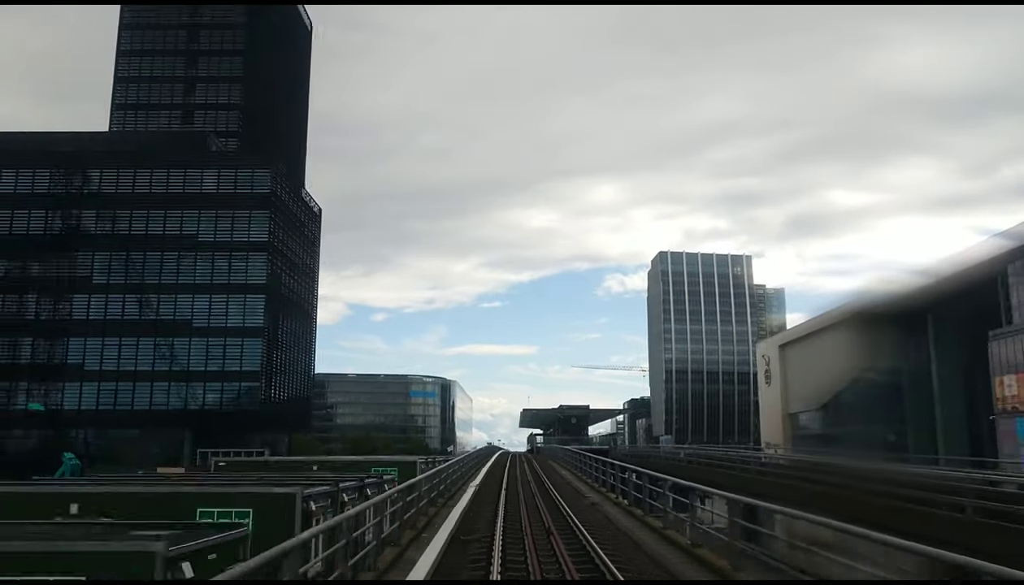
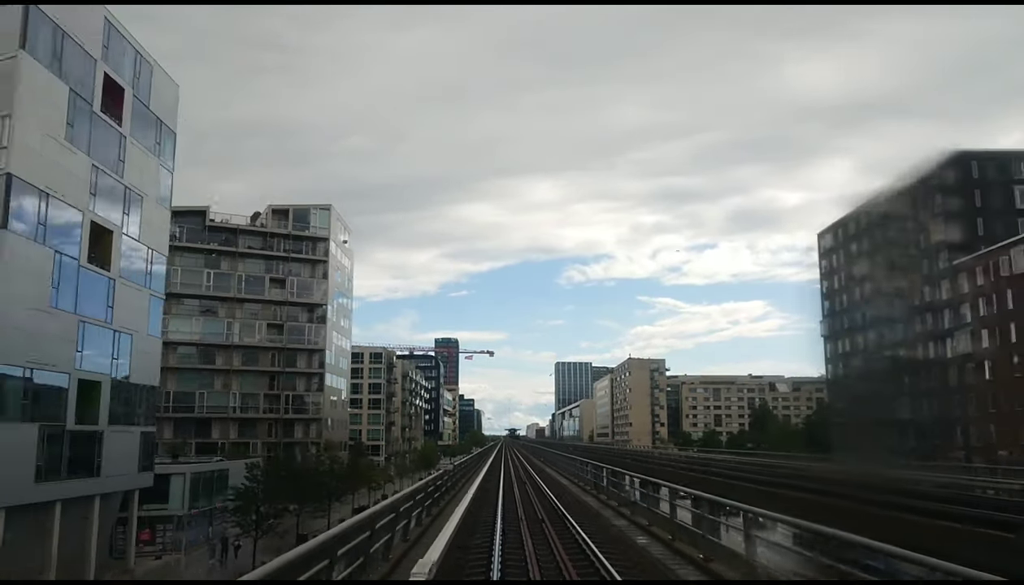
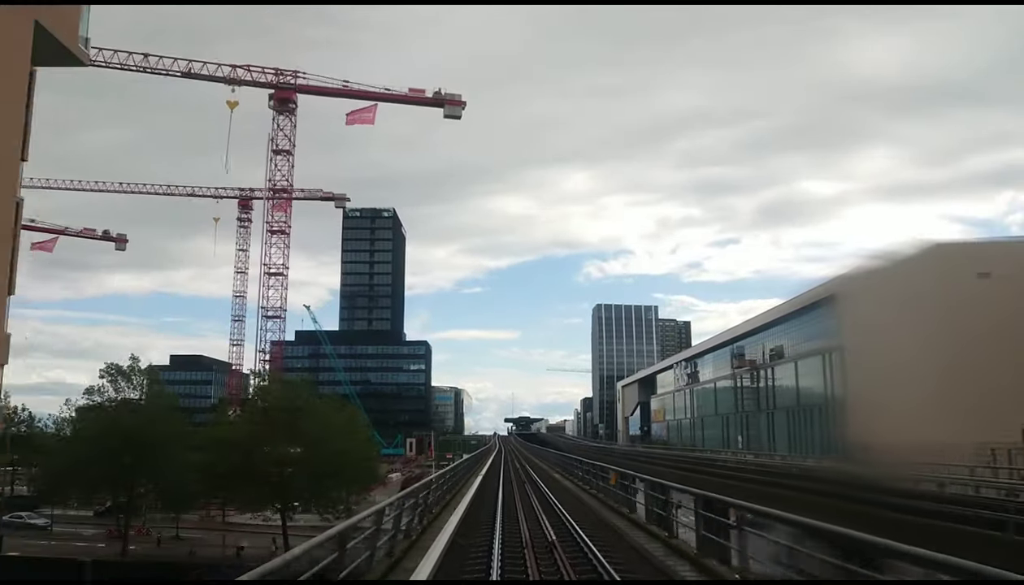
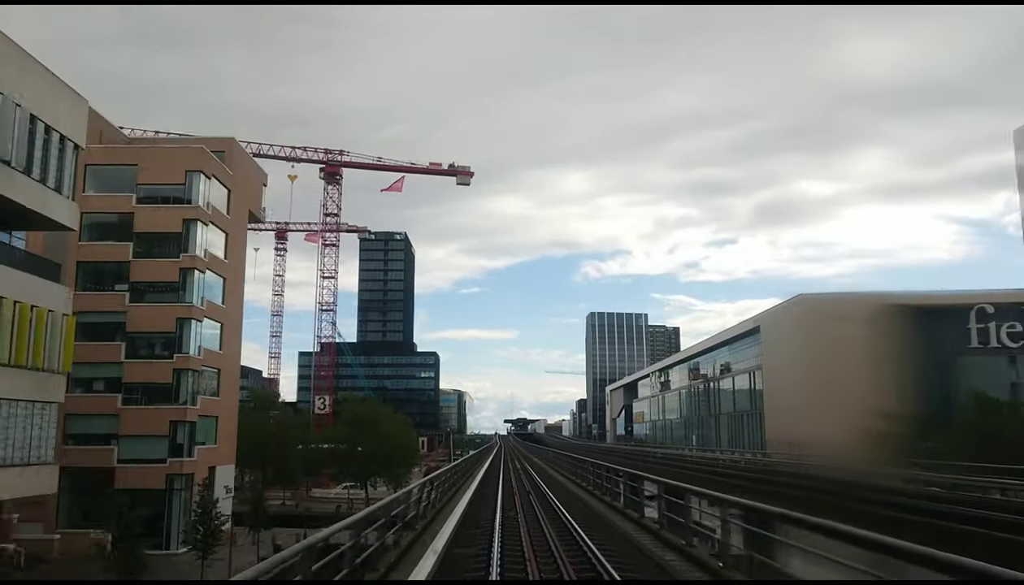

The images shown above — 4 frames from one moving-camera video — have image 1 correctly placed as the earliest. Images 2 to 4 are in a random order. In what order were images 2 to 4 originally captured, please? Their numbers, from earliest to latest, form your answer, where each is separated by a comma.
3, 4, 2
